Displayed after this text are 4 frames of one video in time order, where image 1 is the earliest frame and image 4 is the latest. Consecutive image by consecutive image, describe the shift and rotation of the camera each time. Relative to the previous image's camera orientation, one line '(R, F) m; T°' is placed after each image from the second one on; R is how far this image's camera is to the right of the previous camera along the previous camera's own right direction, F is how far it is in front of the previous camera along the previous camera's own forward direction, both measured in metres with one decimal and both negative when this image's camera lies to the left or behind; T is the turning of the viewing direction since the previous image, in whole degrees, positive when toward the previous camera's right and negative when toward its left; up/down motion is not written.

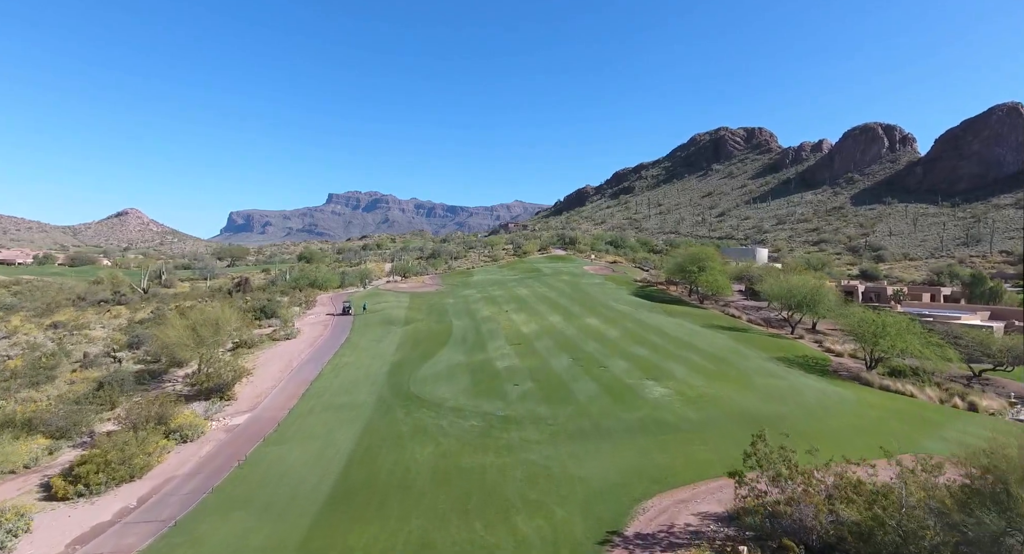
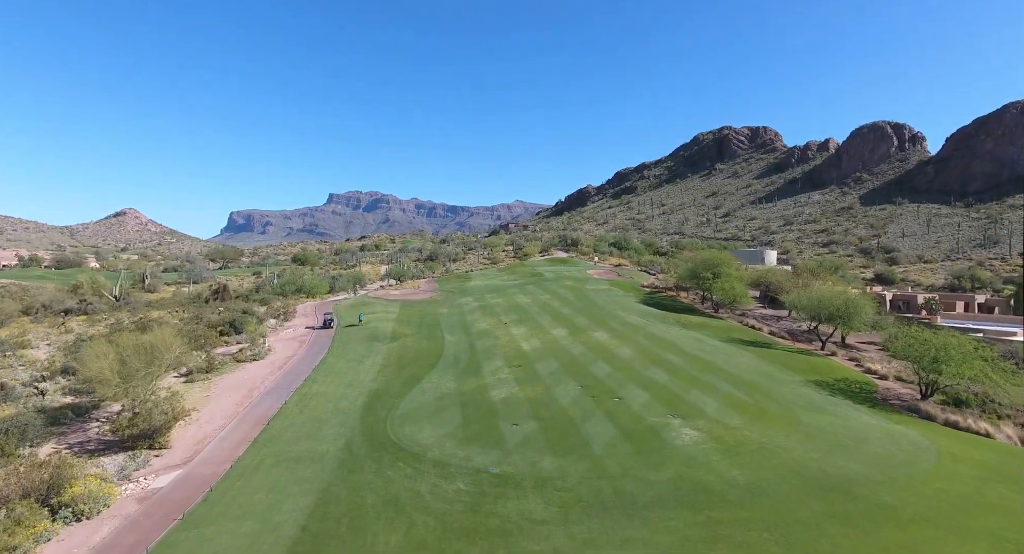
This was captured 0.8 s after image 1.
(+0.1, +3.5) m; 0°
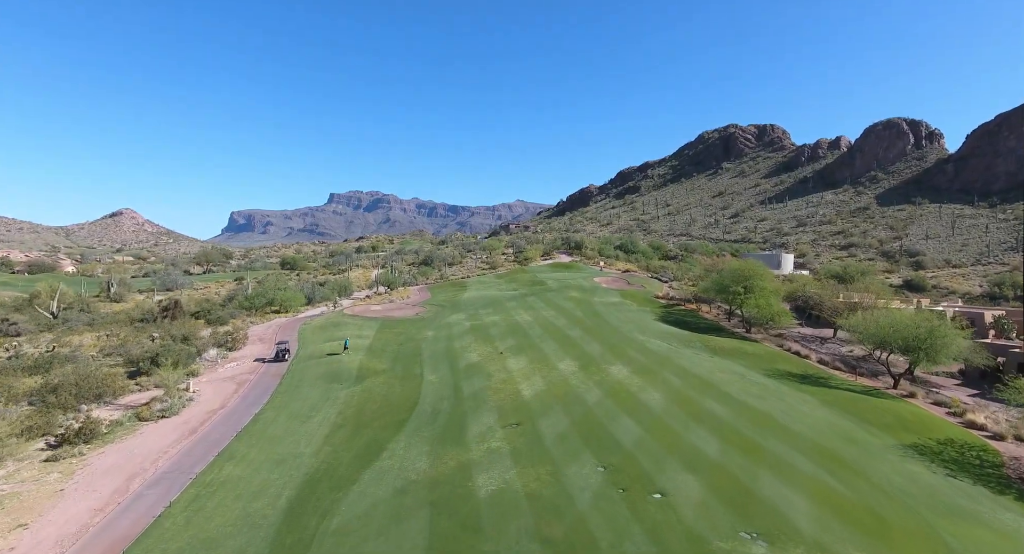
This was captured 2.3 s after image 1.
(+0.2, +6.1) m; 0°
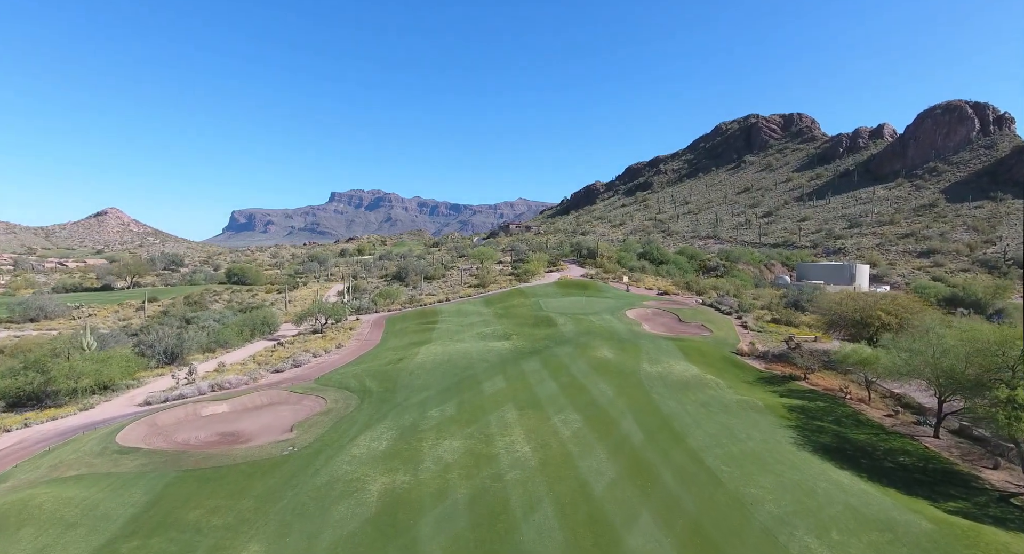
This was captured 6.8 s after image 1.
(+0.9, +21.0) m; 0°
